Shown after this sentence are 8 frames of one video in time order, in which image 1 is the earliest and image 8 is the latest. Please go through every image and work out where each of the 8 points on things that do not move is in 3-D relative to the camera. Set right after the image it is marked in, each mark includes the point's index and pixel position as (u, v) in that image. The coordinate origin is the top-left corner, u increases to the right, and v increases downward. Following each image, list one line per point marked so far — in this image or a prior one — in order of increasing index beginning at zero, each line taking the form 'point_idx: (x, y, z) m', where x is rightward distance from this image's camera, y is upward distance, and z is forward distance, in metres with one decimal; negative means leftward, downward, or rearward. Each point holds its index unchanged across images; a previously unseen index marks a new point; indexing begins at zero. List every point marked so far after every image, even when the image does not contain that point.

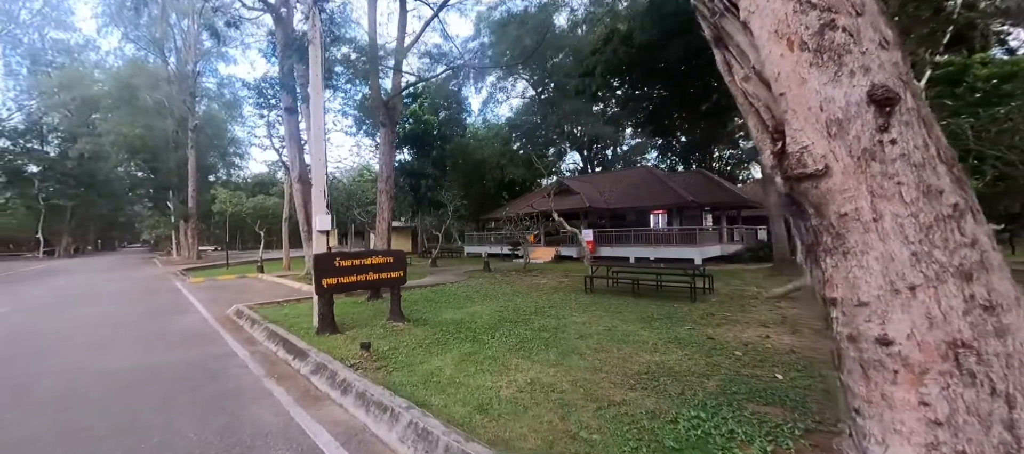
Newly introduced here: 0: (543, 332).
0: (+0.5, -1.6, +5.7) m
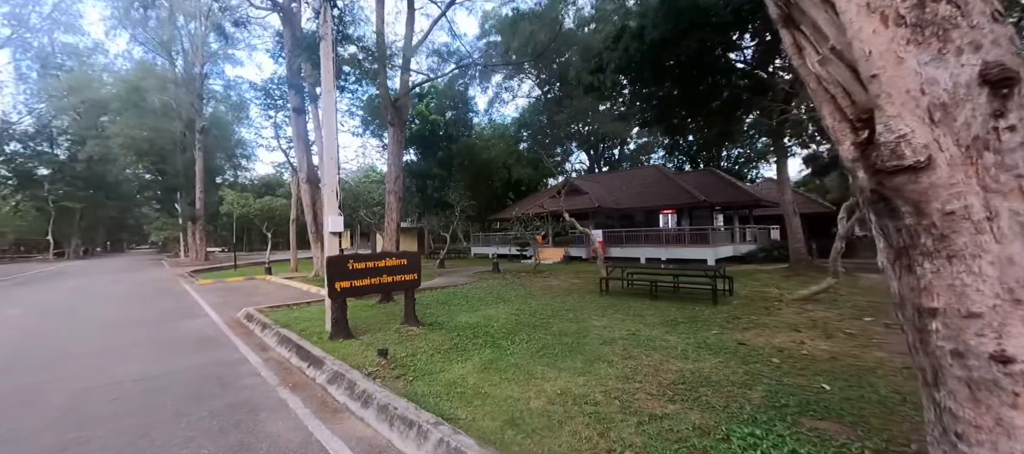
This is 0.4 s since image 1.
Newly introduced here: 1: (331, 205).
0: (+0.8, -1.6, +5.5) m
1: (-2.9, +0.4, +6.0) m
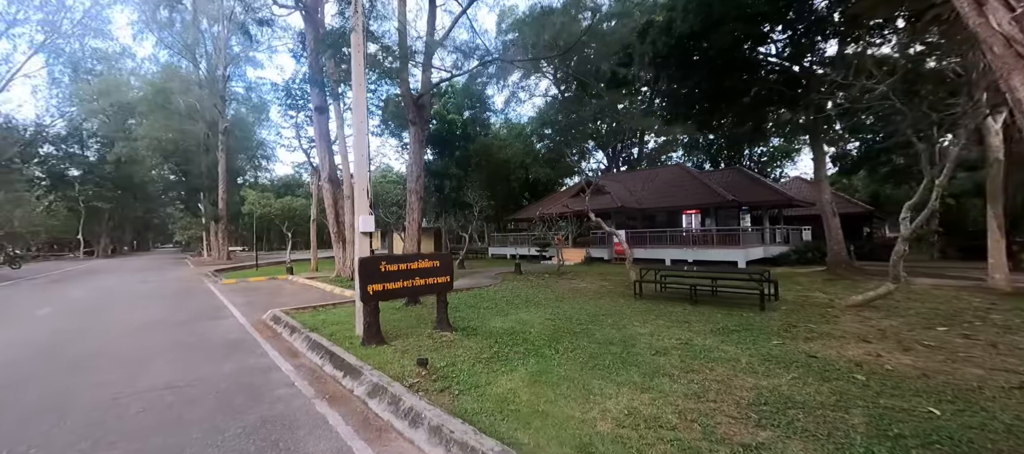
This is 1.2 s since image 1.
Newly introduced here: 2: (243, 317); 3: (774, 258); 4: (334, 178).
0: (+1.3, -1.6, +5.1) m
1: (-2.3, +0.4, +5.8) m
2: (-5.5, -1.9, +7.8) m
3: (+12.4, -1.5, +17.8) m
4: (-6.9, +1.9, +14.5) m
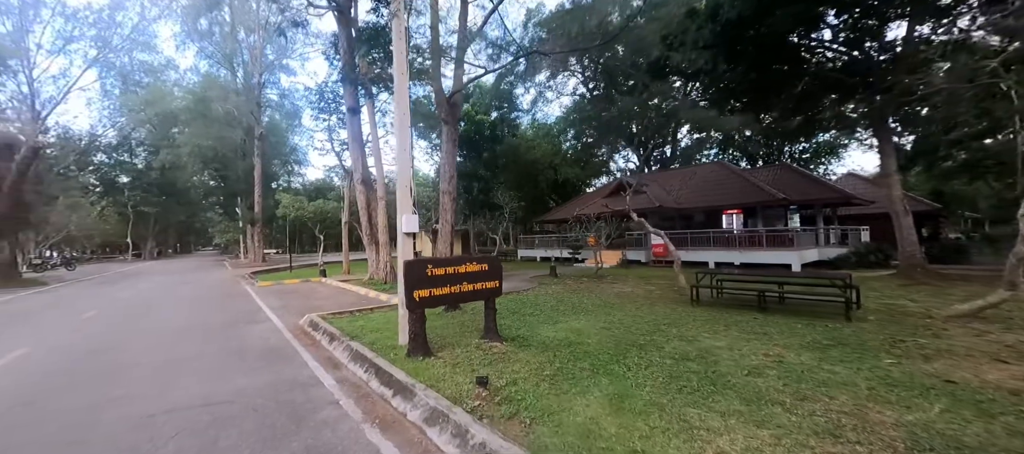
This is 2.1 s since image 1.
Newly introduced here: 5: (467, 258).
0: (+2.1, -1.6, +4.4) m
1: (-1.5, +0.4, +5.3) m
2: (-4.6, -1.9, +7.5) m
3: (+13.9, -1.5, +16.4) m
4: (-5.5, +1.8, +14.4) m
5: (-0.6, -0.4, +5.2) m
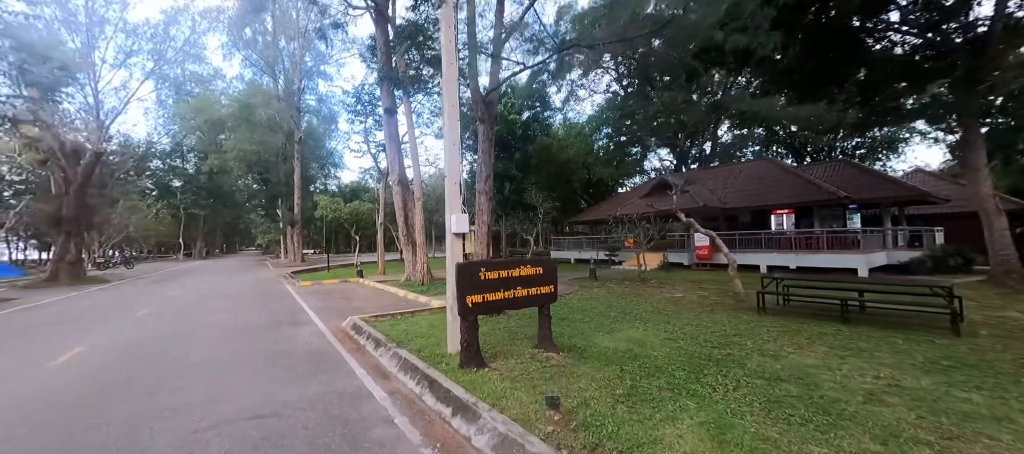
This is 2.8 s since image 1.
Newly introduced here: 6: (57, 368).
0: (+2.8, -1.6, +3.8) m
1: (-0.8, +0.4, +5.0) m
2: (-3.7, -1.9, +7.4) m
3: (+15.4, -1.5, +14.9) m
4: (-4.1, +1.8, +14.3) m
5: (+0.1, -0.4, +4.8) m
6: (-6.1, -1.9, +5.0) m
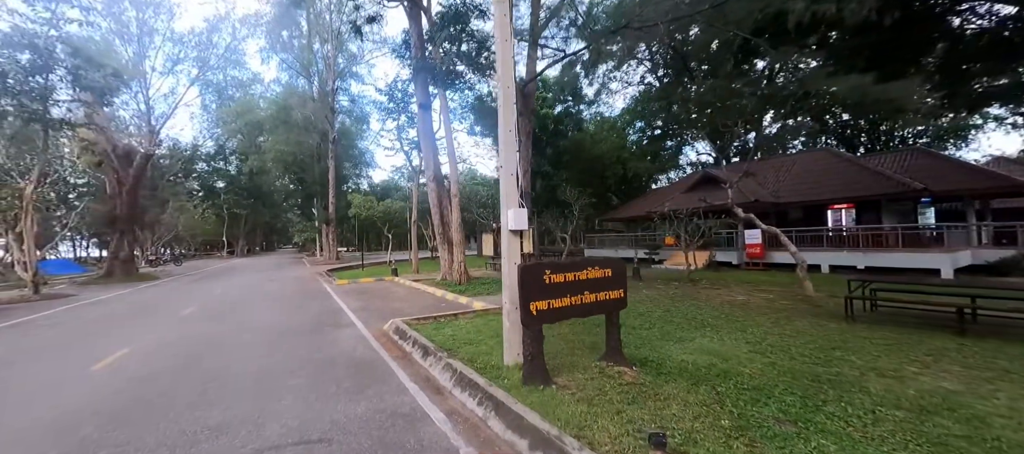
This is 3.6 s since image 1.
0: (+3.4, -1.5, +3.0) m
1: (0.0, +0.4, +4.4) m
2: (-2.8, -1.9, +7.0) m
3: (+16.8, -1.3, +13.2) m
4: (-2.7, +1.9, +14.0) m
5: (+0.9, -0.4, +4.2) m
6: (-5.3, -1.9, +4.9) m
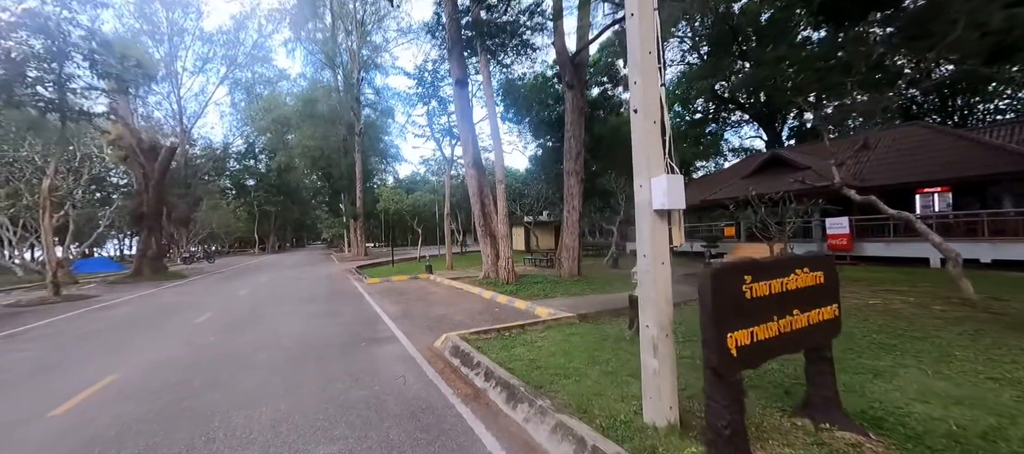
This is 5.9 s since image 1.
0: (+4.4, -1.4, +1.2) m
1: (+1.1, +0.6, +2.8) m
2: (-1.5, -1.7, +5.6) m
3: (+18.4, -0.8, +10.6) m
4: (-1.1, +2.1, +12.4) m
5: (+1.9, -0.2, +2.5) m
6: (-4.2, -1.8, +3.5) m
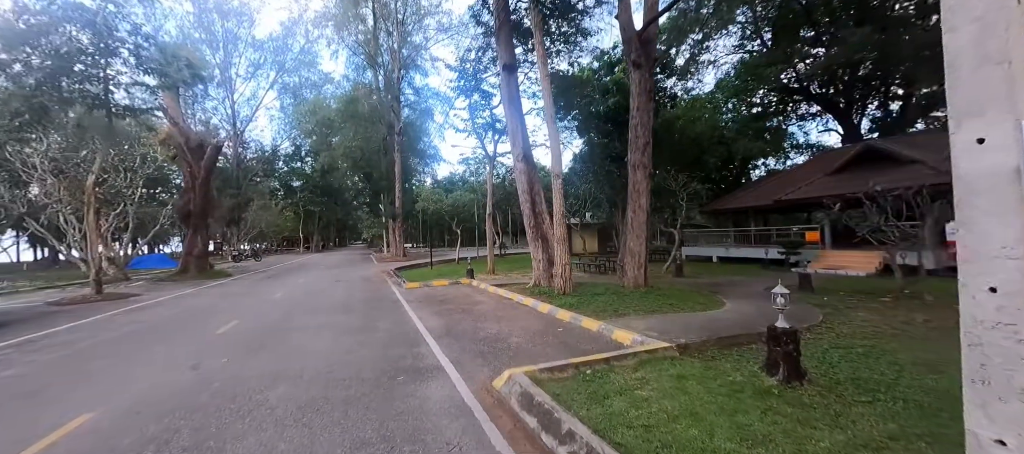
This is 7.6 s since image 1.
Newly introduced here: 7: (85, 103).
0: (+4.9, -1.4, -0.6) m
1: (+1.7, +0.6, +1.3) m
2: (-0.6, -1.7, +4.3) m
3: (+19.7, -1.0, +7.5) m
4: (+0.4, +2.1, +11.1) m
5: (+2.6, -0.2, +1.0) m
6: (-3.4, -1.7, +2.5) m
7: (-13.1, +3.8, +11.5) m
